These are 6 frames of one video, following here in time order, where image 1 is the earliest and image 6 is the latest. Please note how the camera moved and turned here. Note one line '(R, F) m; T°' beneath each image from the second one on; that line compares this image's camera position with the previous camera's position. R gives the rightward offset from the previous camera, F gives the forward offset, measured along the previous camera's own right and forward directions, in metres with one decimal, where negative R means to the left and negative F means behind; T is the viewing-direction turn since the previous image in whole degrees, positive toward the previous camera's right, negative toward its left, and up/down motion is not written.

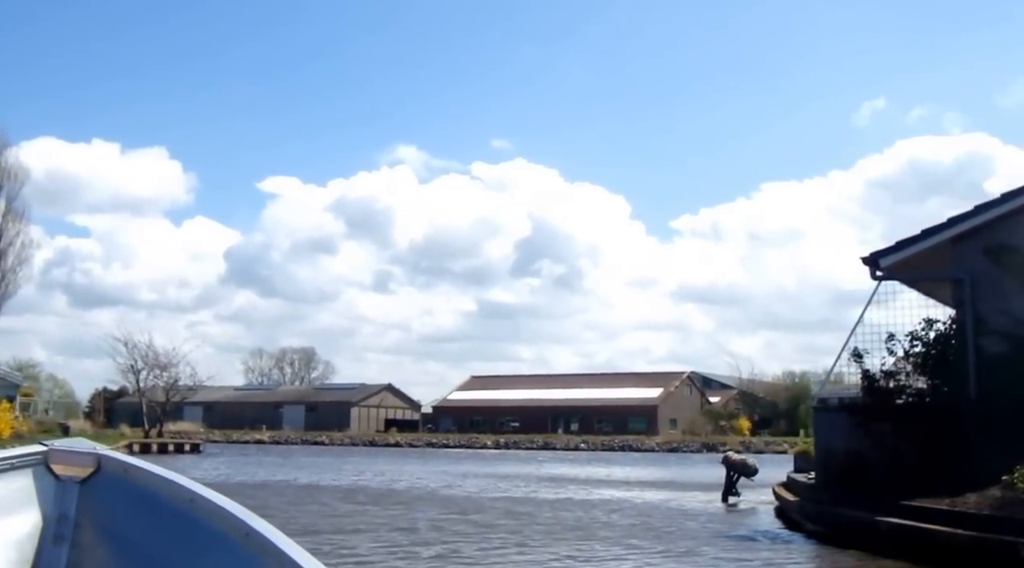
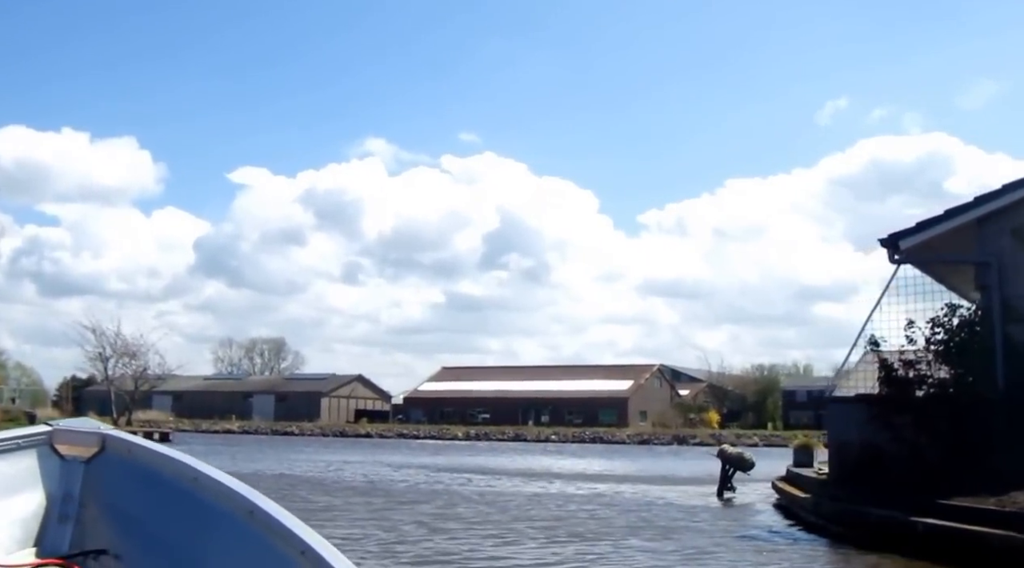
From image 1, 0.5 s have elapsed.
(-0.2, -0.3) m; +2°
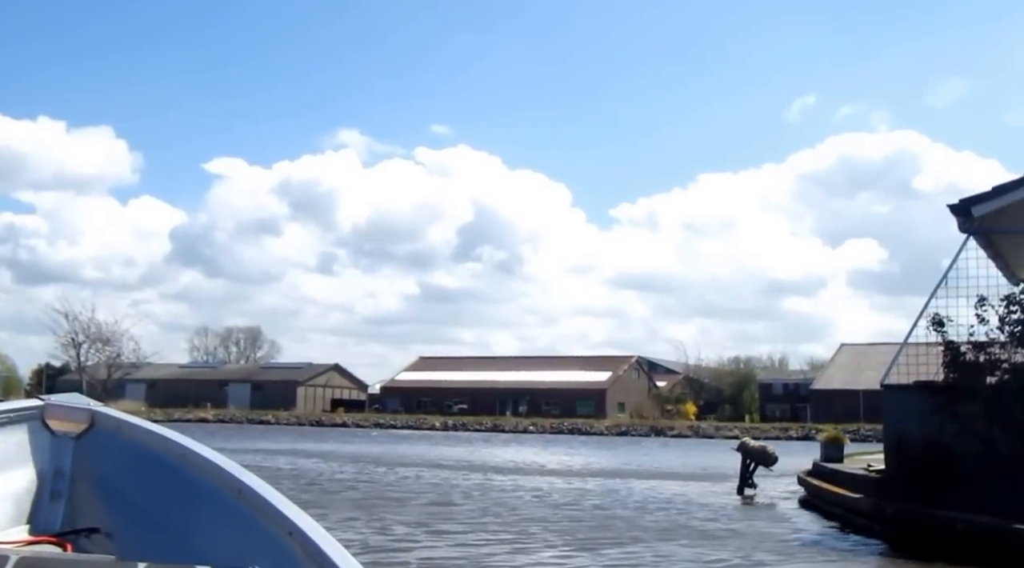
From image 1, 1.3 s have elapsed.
(-0.4, -0.4) m; +2°
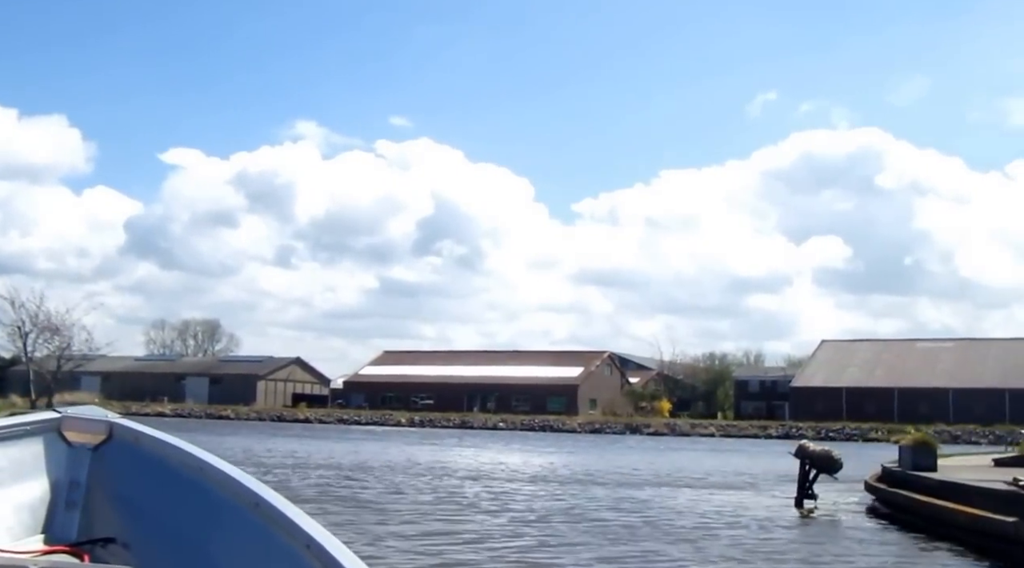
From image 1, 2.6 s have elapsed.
(-0.6, +0.2) m; +3°
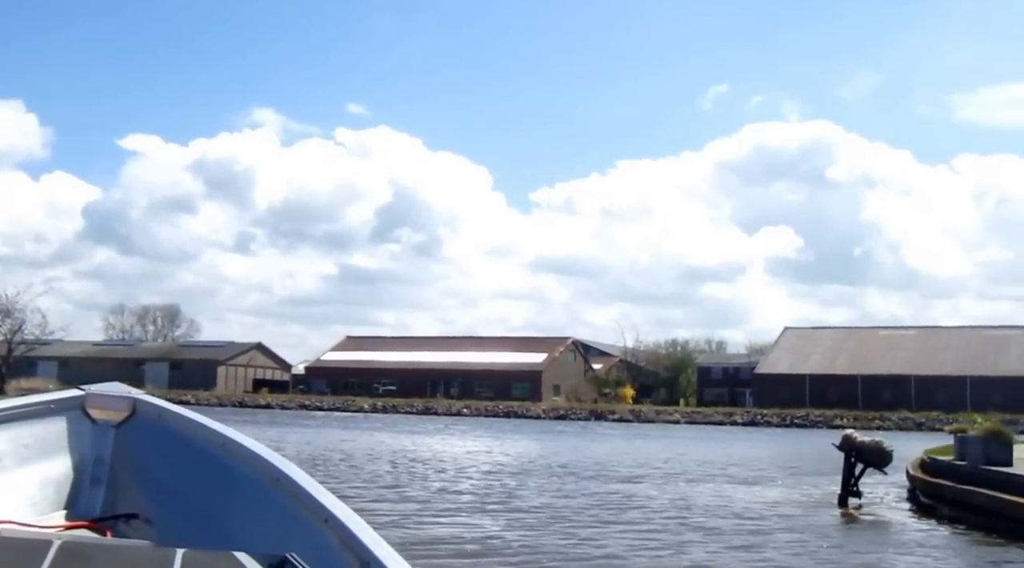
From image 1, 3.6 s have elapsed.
(-0.5, -0.4) m; +3°
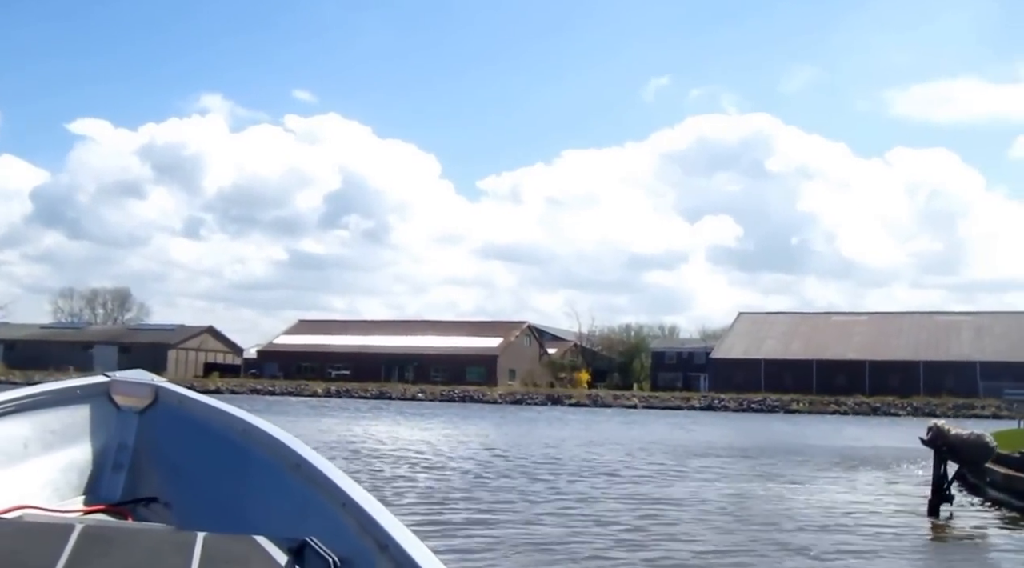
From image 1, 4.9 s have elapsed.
(-0.6, -0.6) m; +3°
